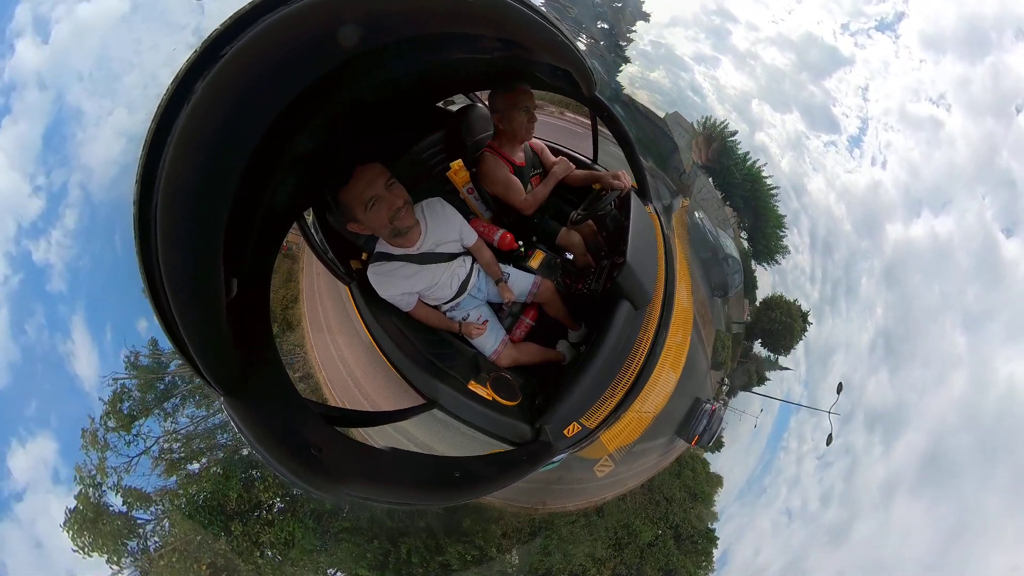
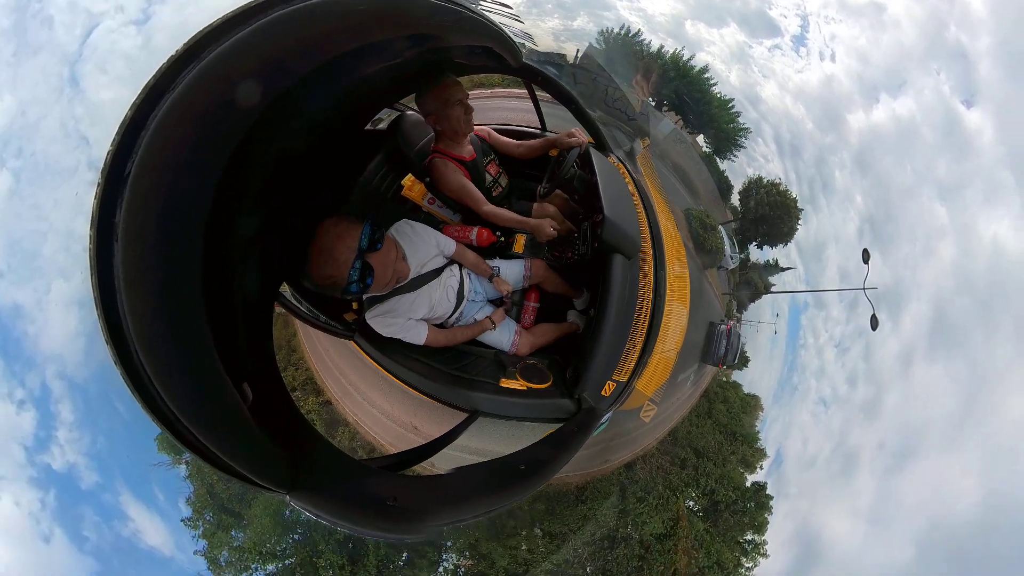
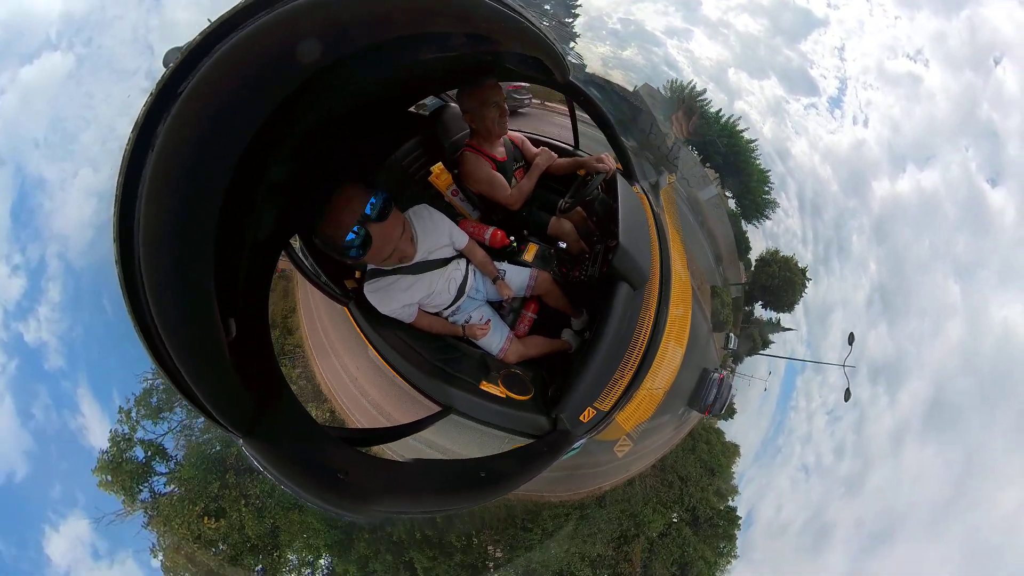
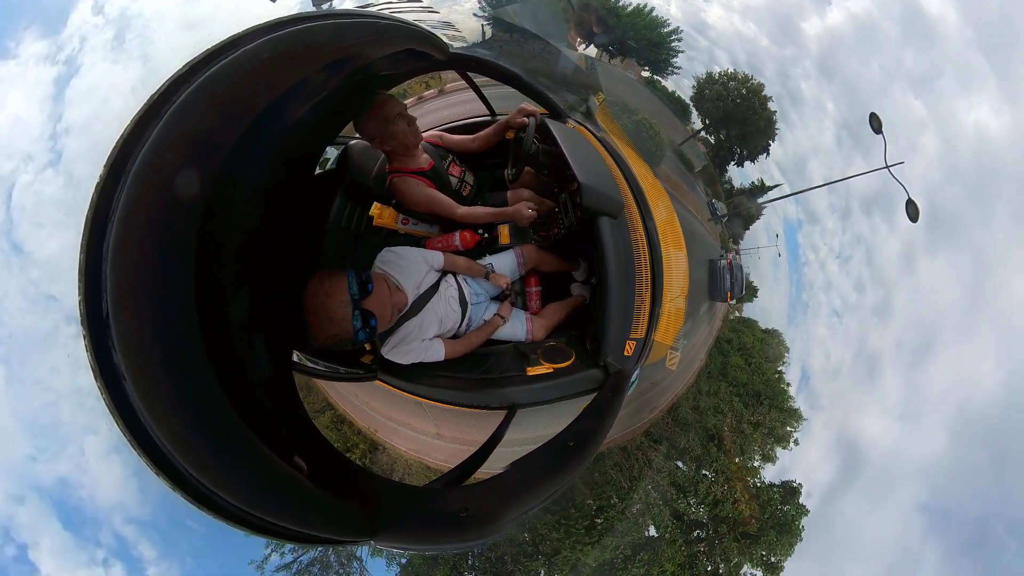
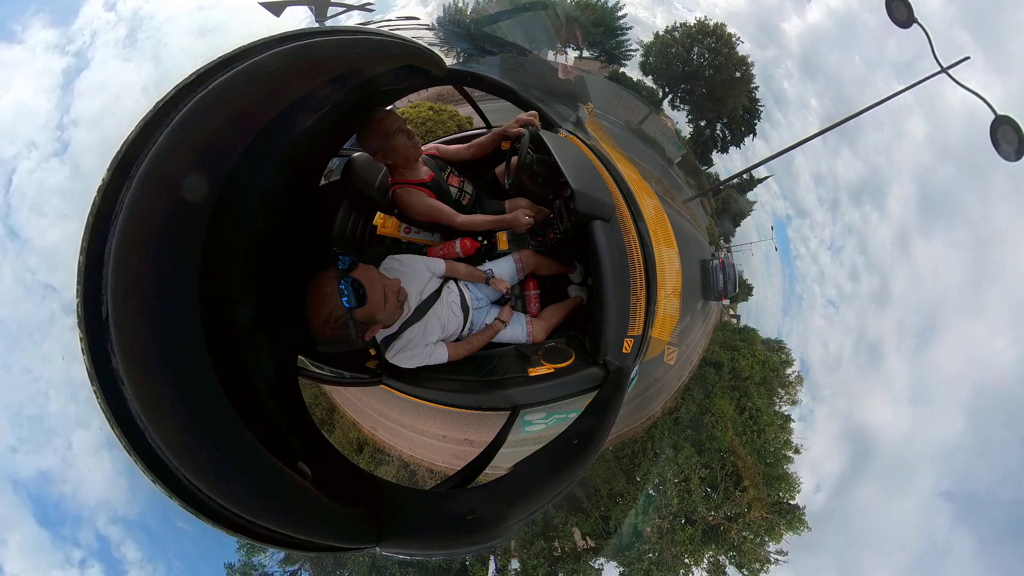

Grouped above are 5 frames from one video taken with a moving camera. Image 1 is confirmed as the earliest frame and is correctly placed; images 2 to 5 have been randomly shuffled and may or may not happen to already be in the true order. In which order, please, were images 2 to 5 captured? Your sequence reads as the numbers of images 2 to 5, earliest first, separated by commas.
3, 2, 4, 5
